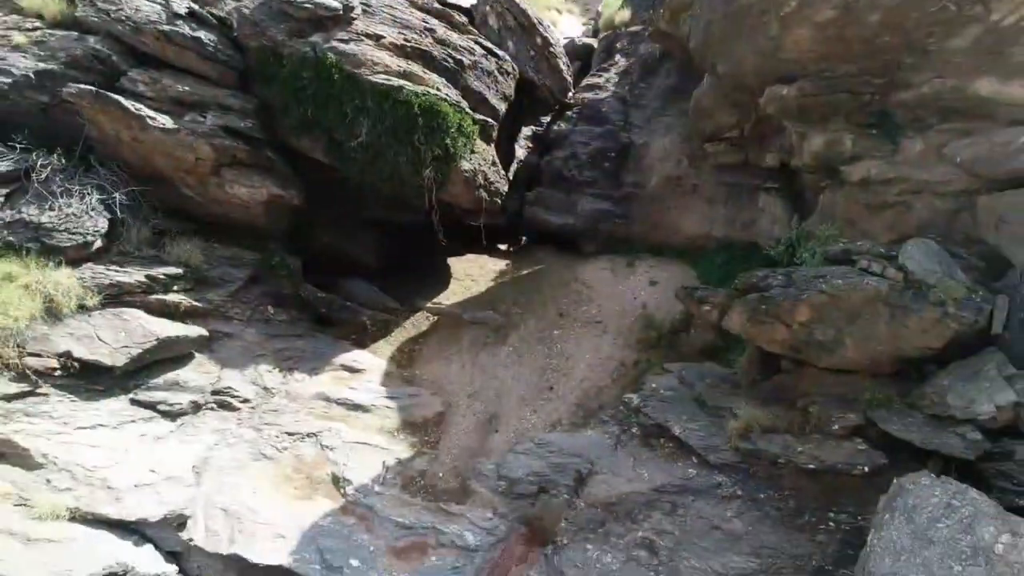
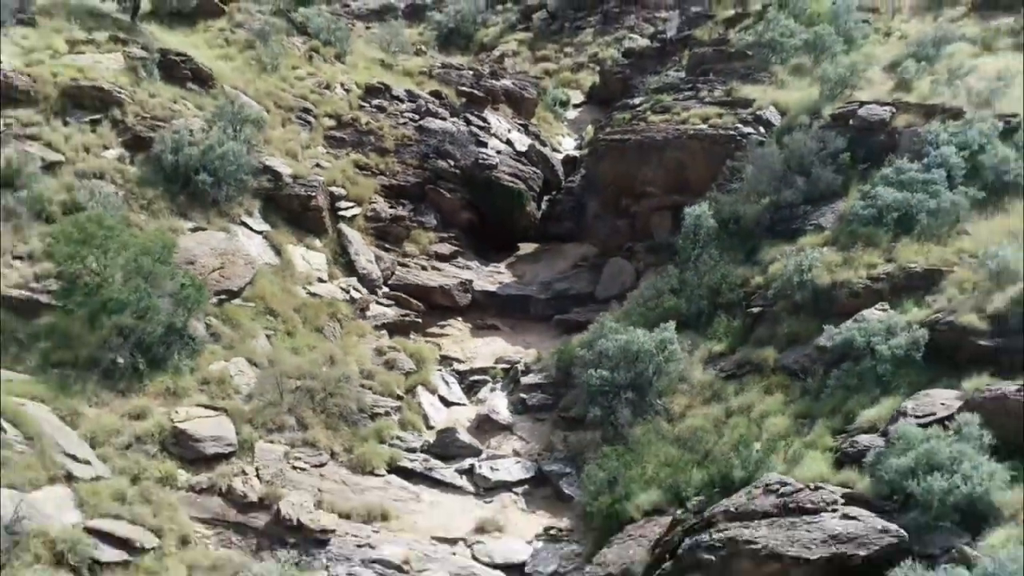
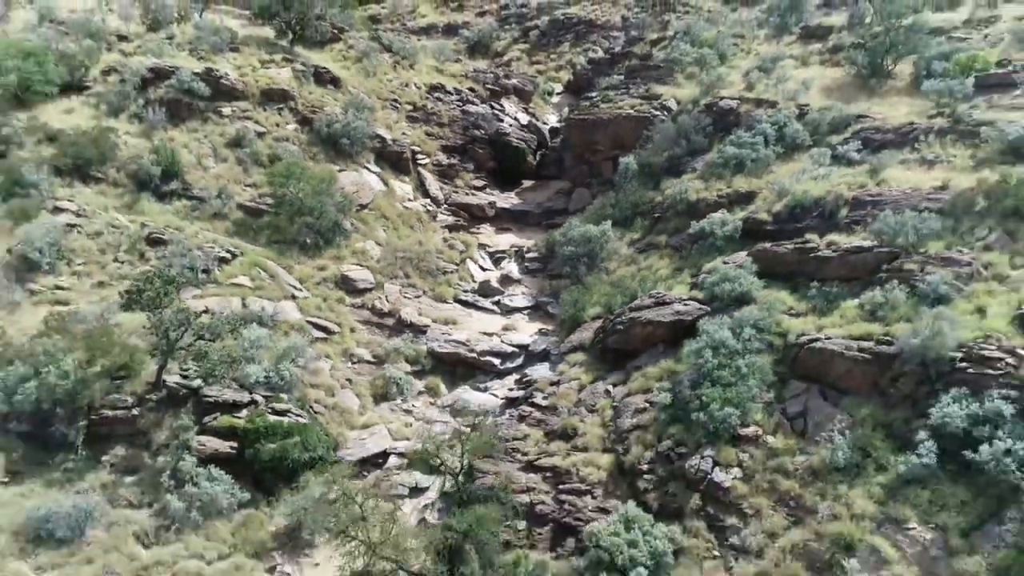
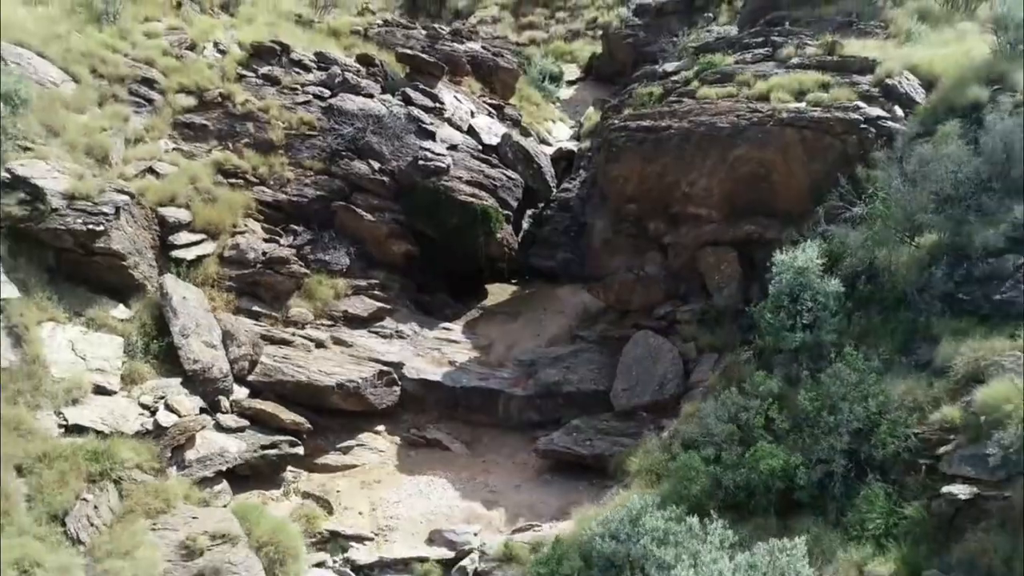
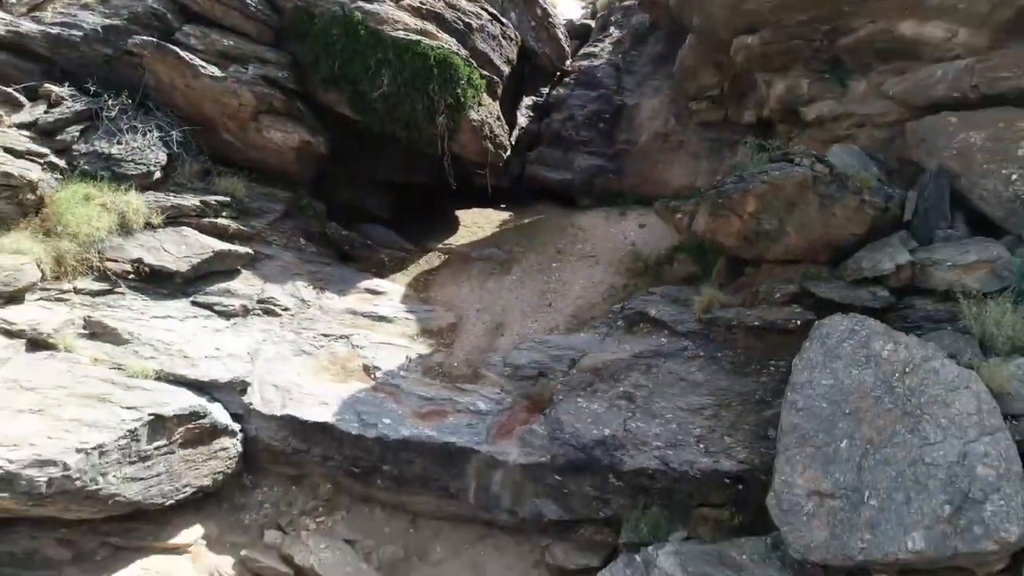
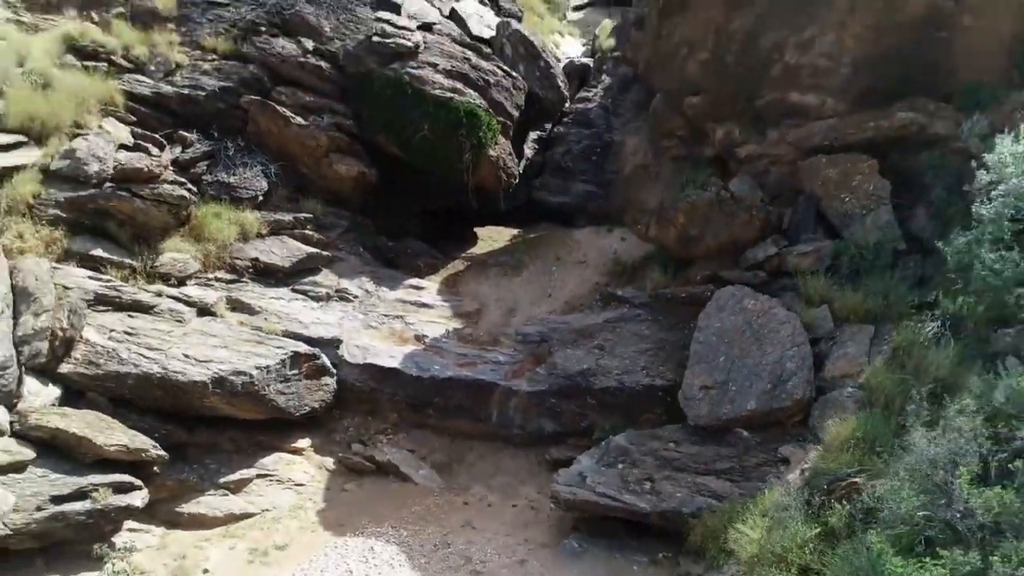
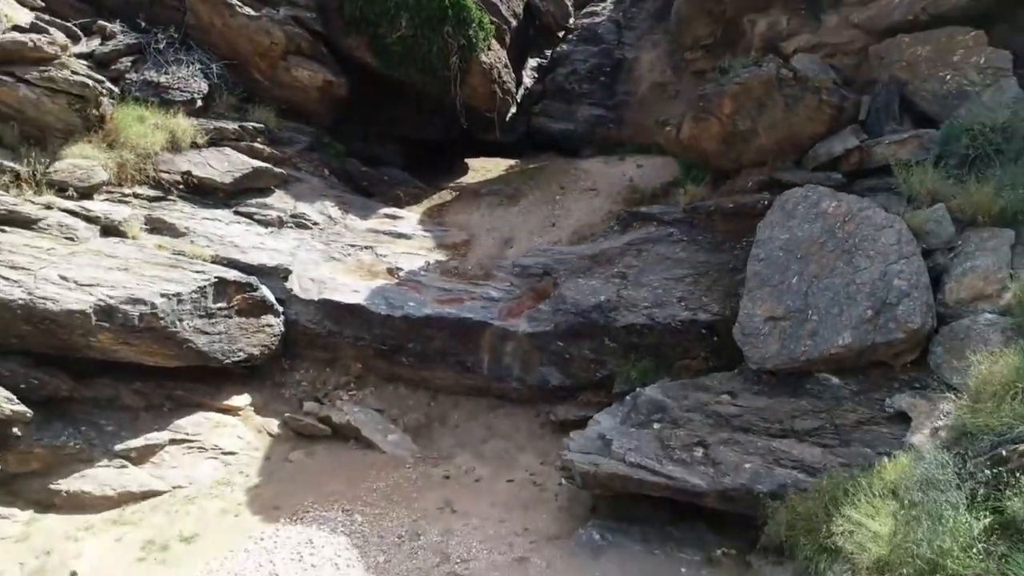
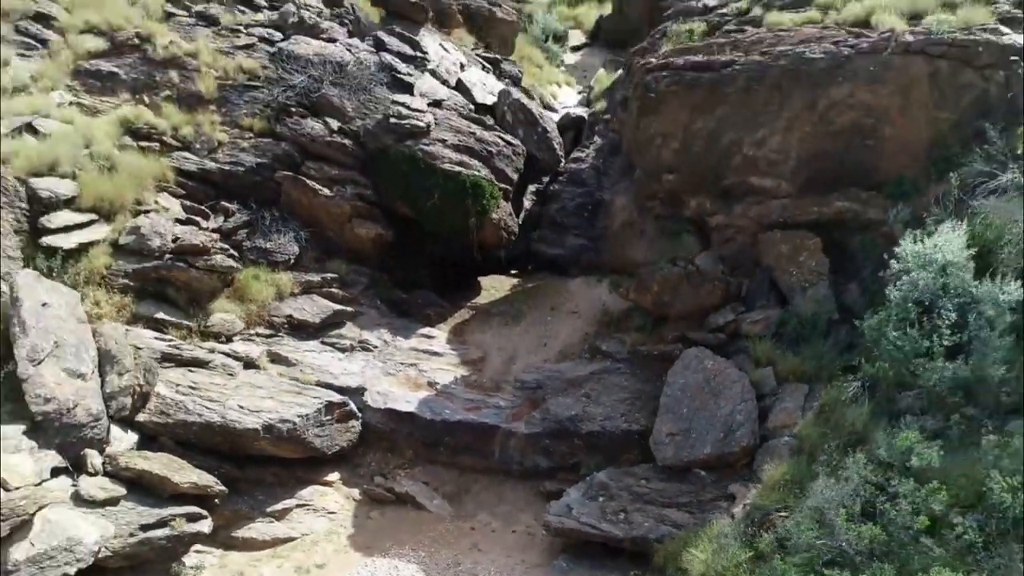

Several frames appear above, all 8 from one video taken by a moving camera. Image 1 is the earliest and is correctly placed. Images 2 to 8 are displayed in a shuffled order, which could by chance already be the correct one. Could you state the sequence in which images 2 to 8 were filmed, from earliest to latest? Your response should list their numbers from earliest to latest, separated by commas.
5, 7, 6, 8, 4, 2, 3
